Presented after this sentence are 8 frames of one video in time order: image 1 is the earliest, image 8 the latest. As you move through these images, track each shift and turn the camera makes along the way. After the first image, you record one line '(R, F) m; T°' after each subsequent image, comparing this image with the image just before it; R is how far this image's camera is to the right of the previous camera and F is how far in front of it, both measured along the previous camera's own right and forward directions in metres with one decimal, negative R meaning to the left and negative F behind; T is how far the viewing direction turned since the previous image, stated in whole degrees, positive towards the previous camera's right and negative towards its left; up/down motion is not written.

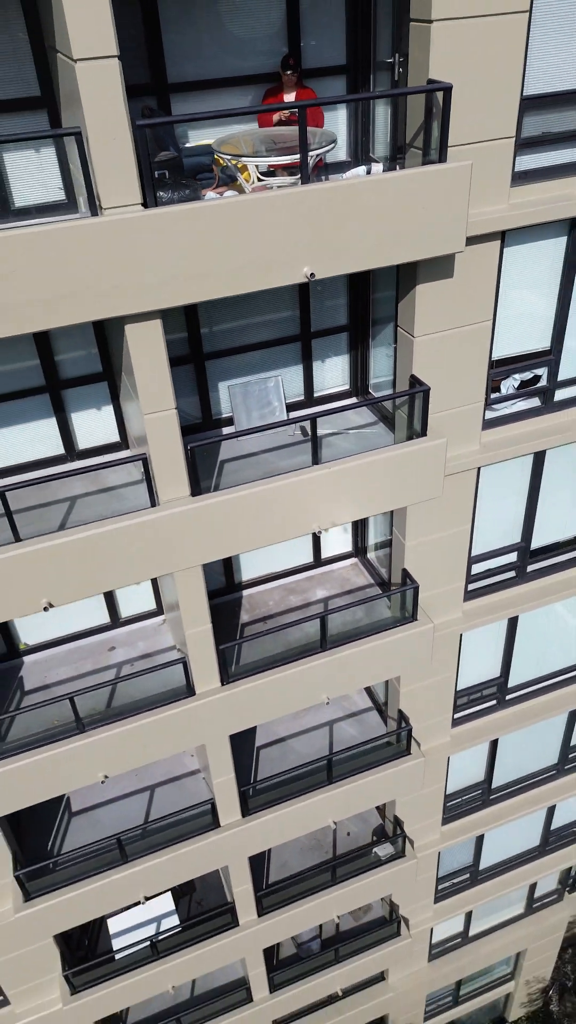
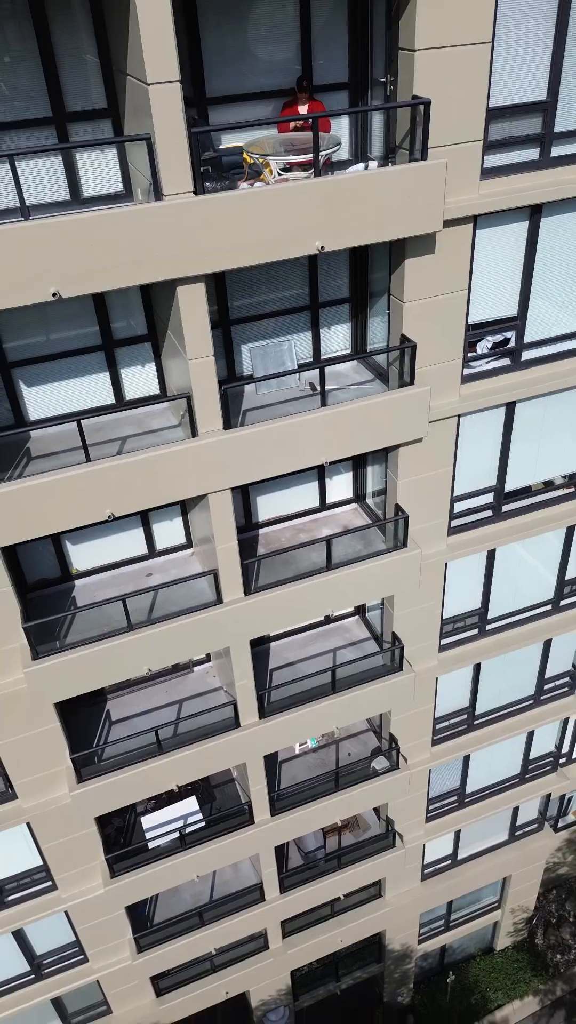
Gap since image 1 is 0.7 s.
(-0.1, -1.8) m; 0°
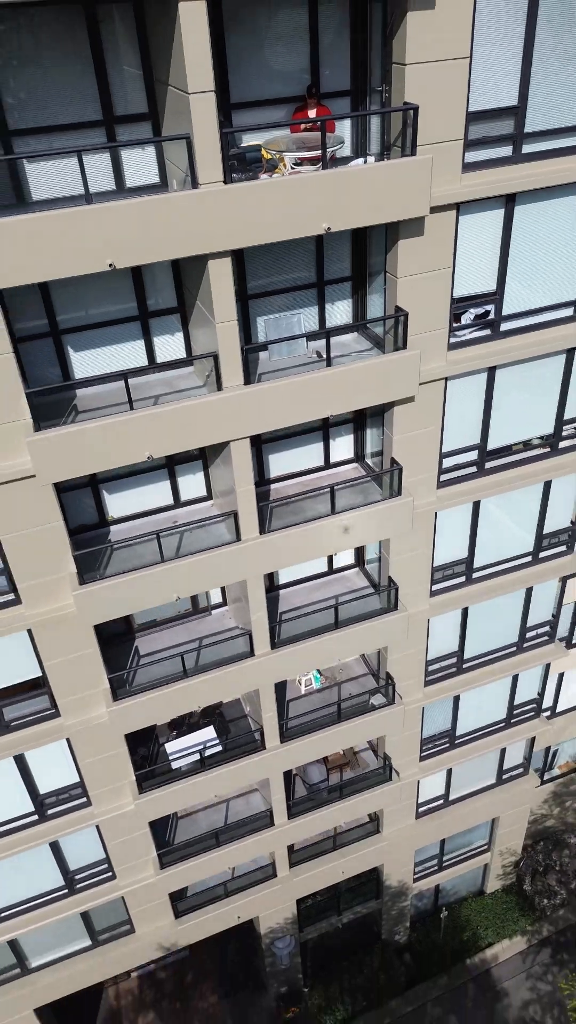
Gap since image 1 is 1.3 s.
(-0.1, -1.7) m; 0°
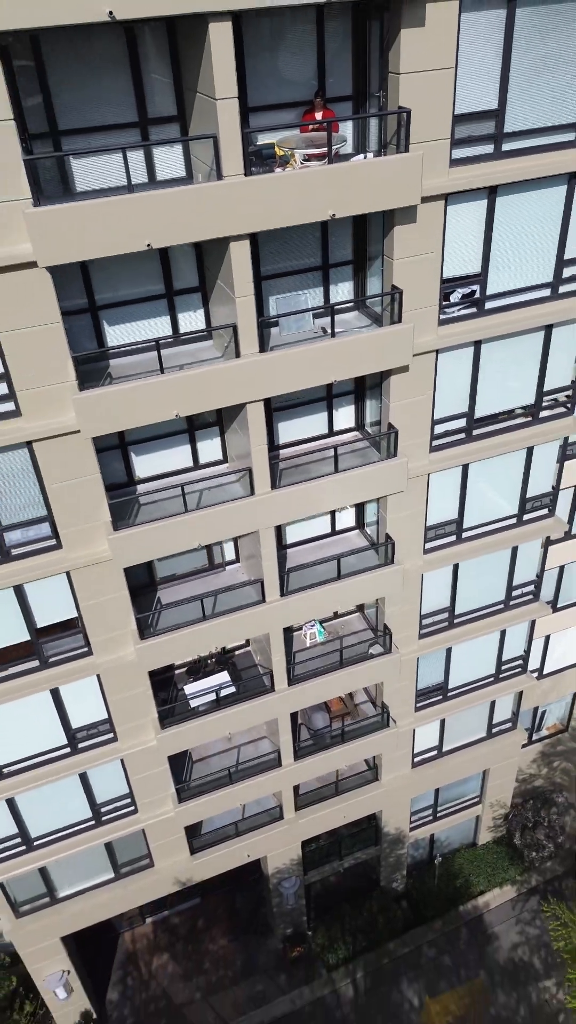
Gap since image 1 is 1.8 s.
(-0.1, -1.6) m; 0°
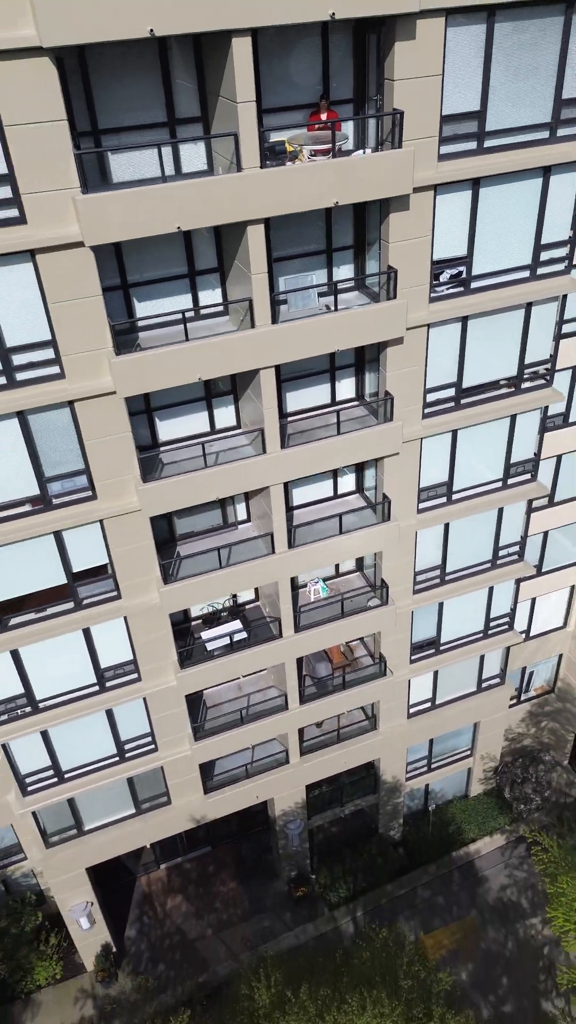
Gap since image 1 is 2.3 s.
(-0.1, -1.8) m; 0°
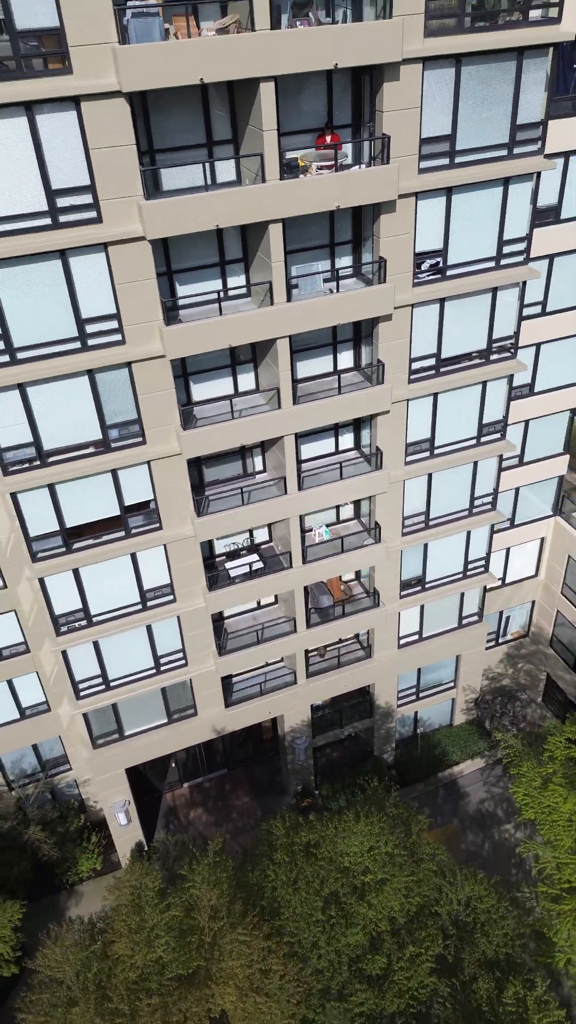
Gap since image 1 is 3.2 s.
(-0.2, -3.8) m; 0°
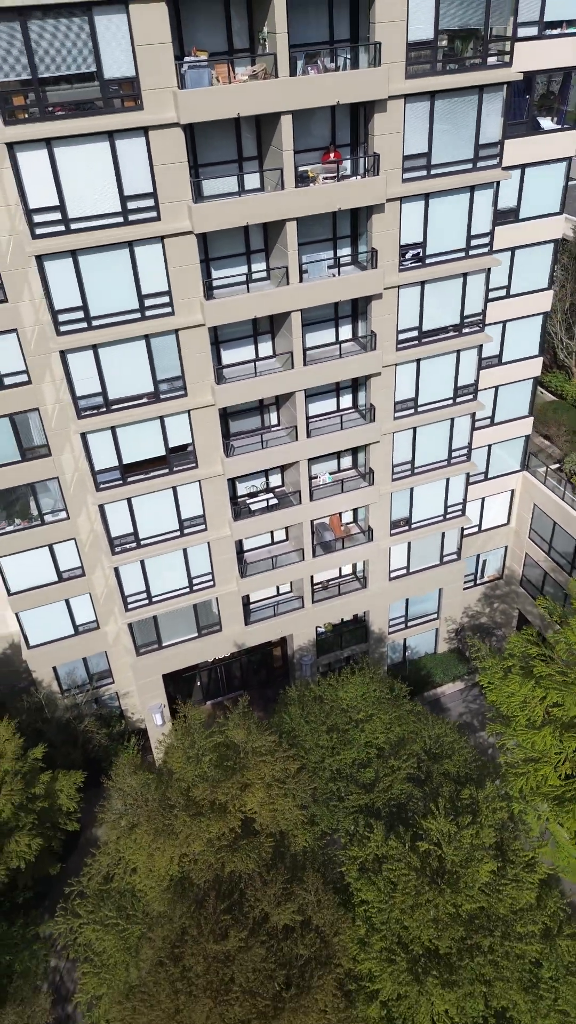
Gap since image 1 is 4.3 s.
(-0.3, -5.1) m; 0°
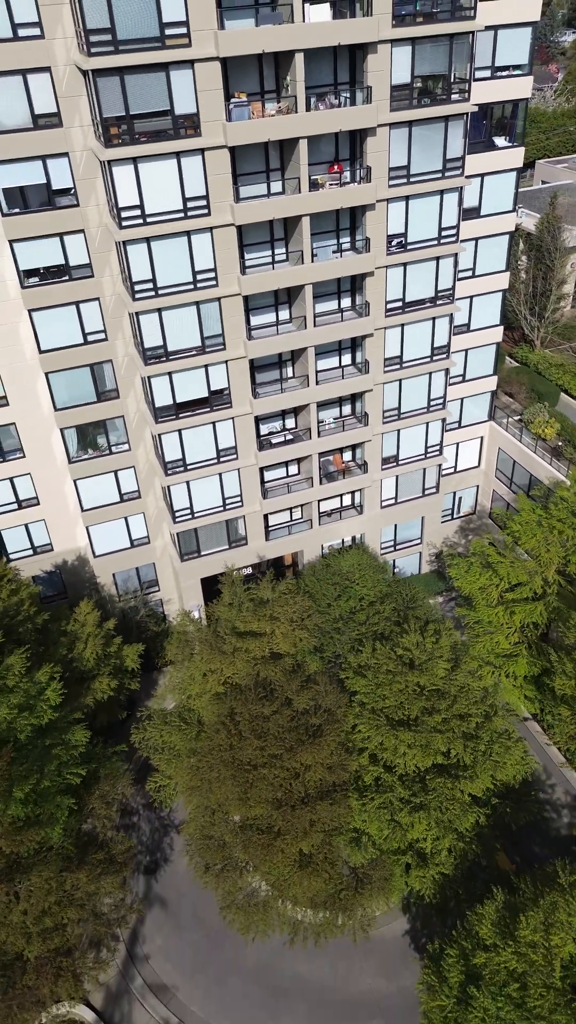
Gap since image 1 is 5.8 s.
(-0.4, -7.7) m; 0°
